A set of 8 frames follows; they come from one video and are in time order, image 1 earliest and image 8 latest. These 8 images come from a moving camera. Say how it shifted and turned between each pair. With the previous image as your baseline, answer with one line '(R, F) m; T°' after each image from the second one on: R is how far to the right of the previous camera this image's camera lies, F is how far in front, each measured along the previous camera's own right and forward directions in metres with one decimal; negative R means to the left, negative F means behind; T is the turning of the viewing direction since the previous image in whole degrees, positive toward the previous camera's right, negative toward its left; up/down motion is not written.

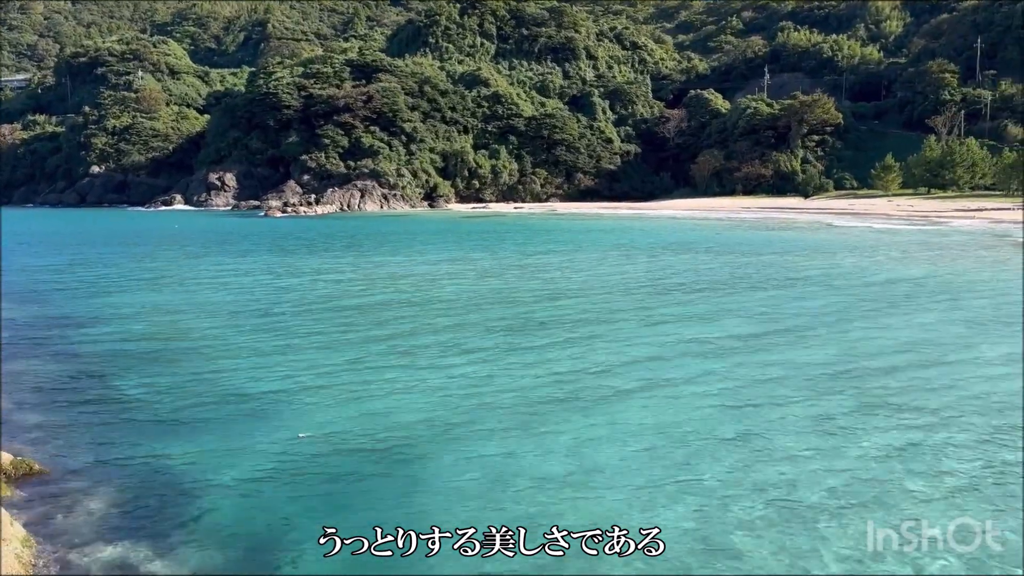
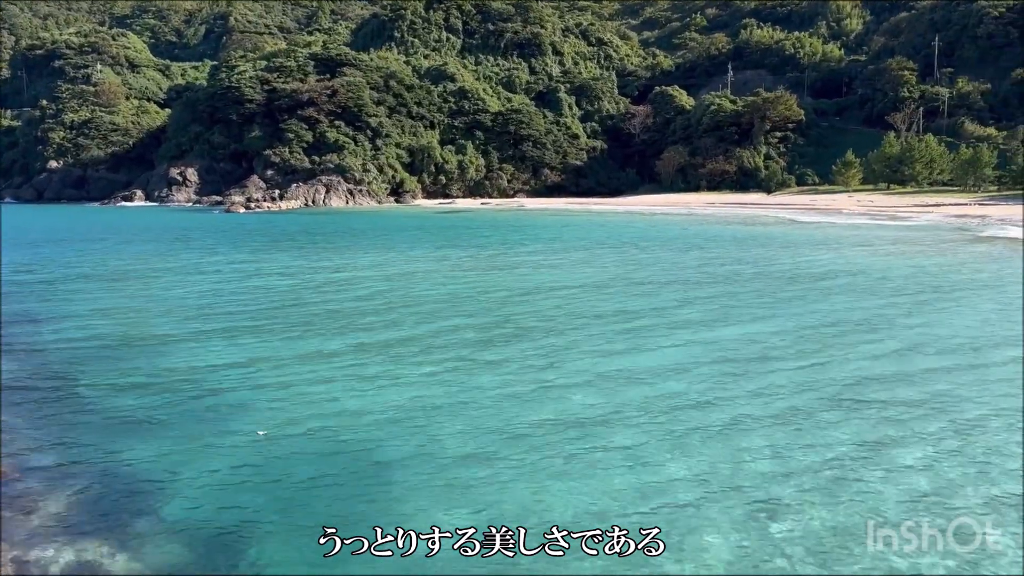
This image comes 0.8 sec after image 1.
(+0.7, 0.0) m; +2°
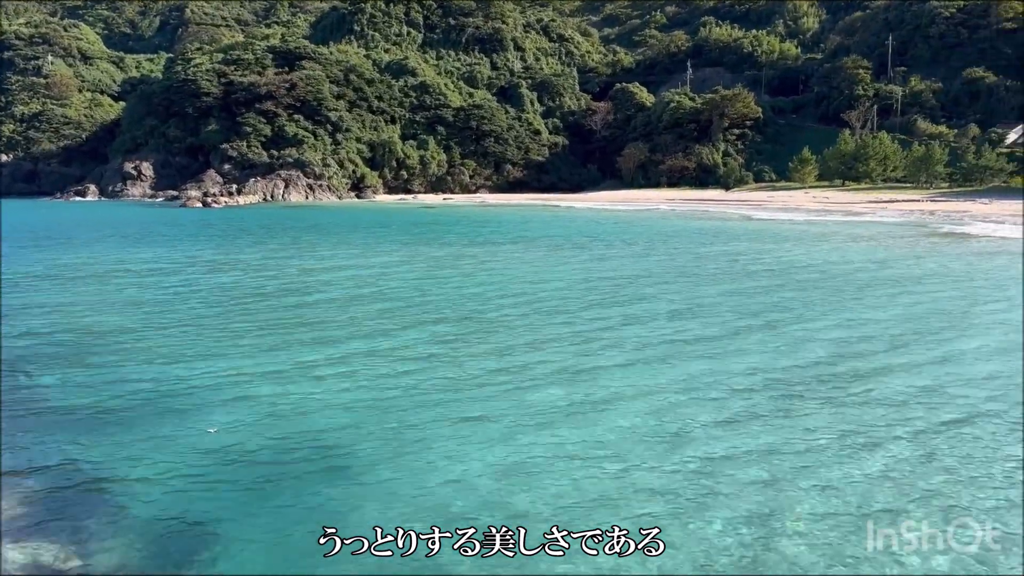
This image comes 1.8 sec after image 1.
(+0.8, 0.0) m; +2°
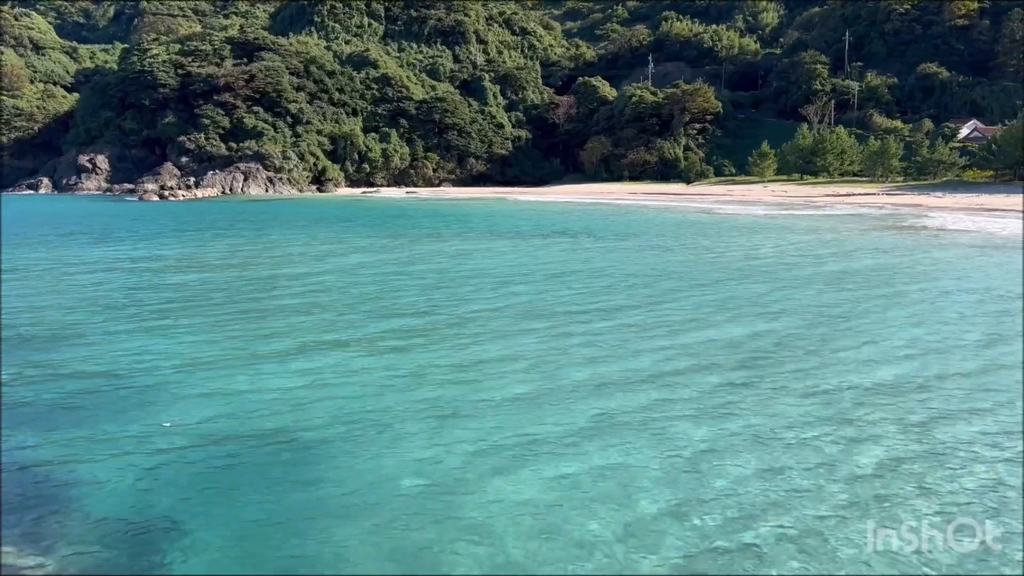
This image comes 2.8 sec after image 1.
(+0.7, 0.0) m; +2°
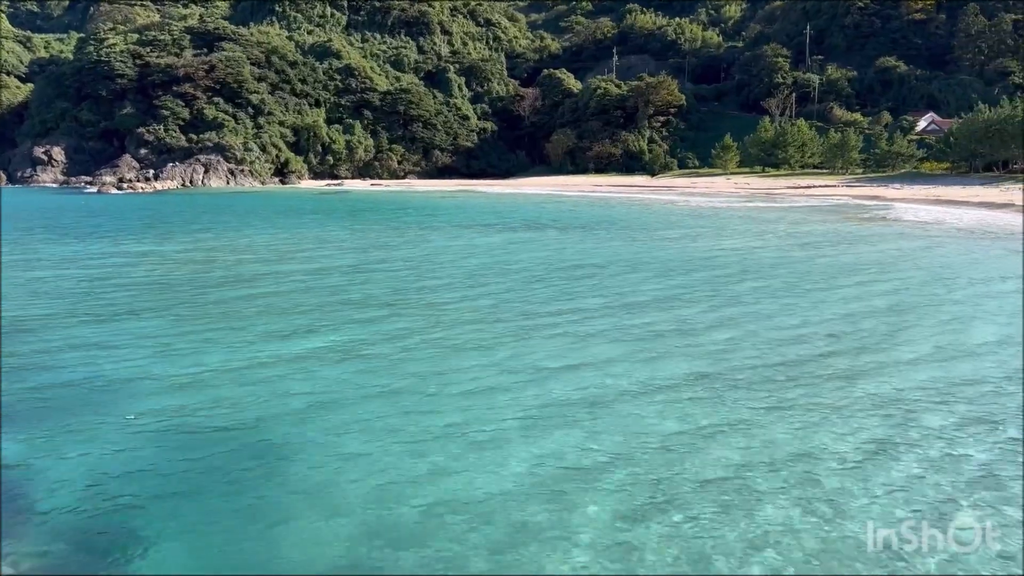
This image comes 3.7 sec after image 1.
(+0.6, 0.0) m; +2°
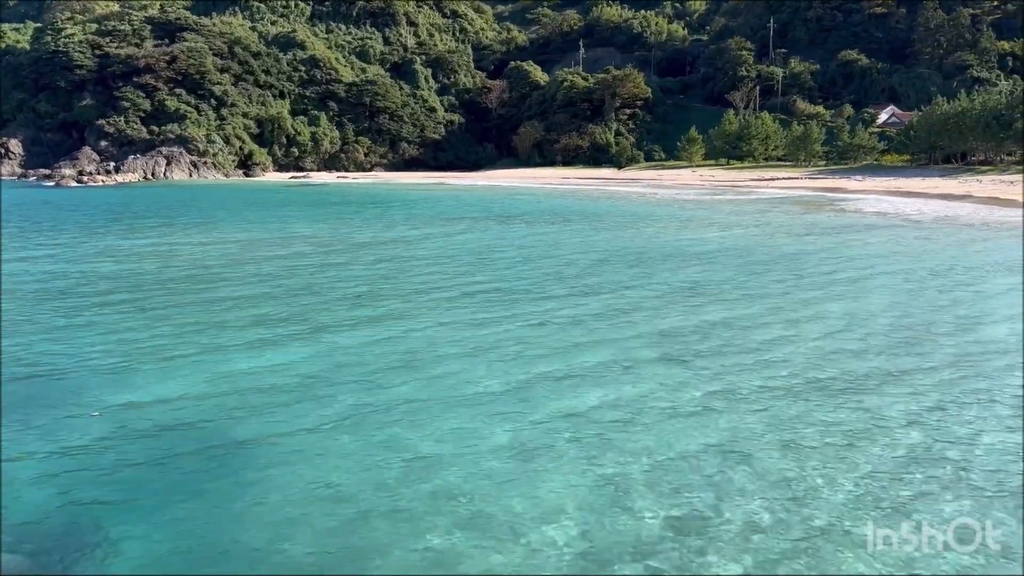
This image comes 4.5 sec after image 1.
(+0.6, -0.1) m; +2°
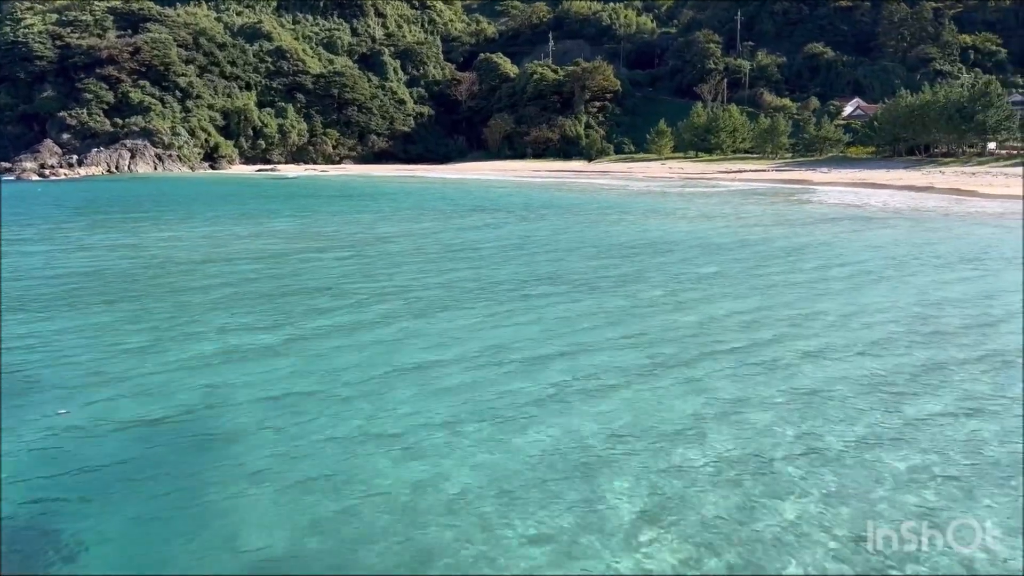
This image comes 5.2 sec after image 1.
(+0.5, -0.1) m; +2°
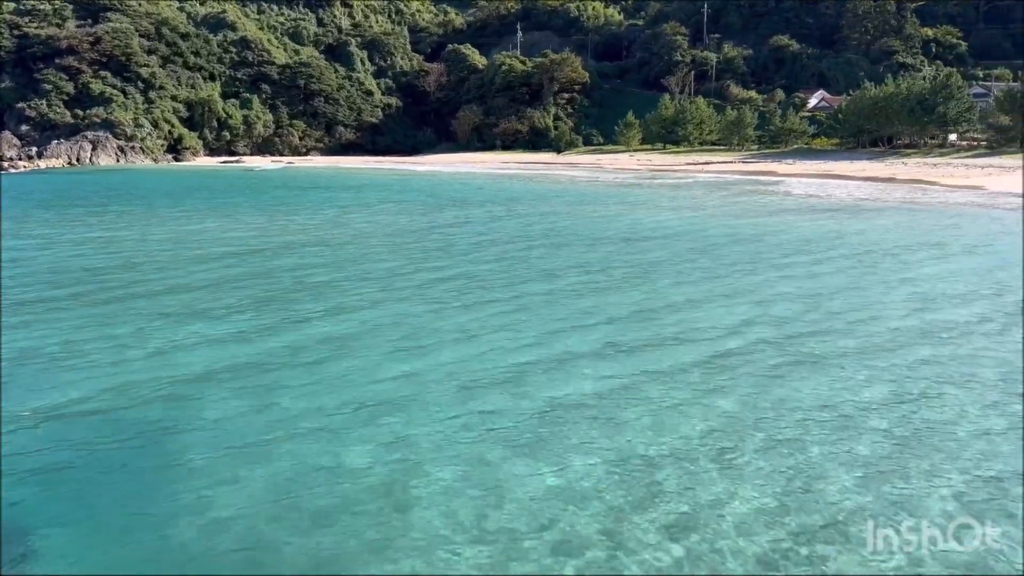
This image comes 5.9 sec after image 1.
(+0.6, -0.1) m; +2°
